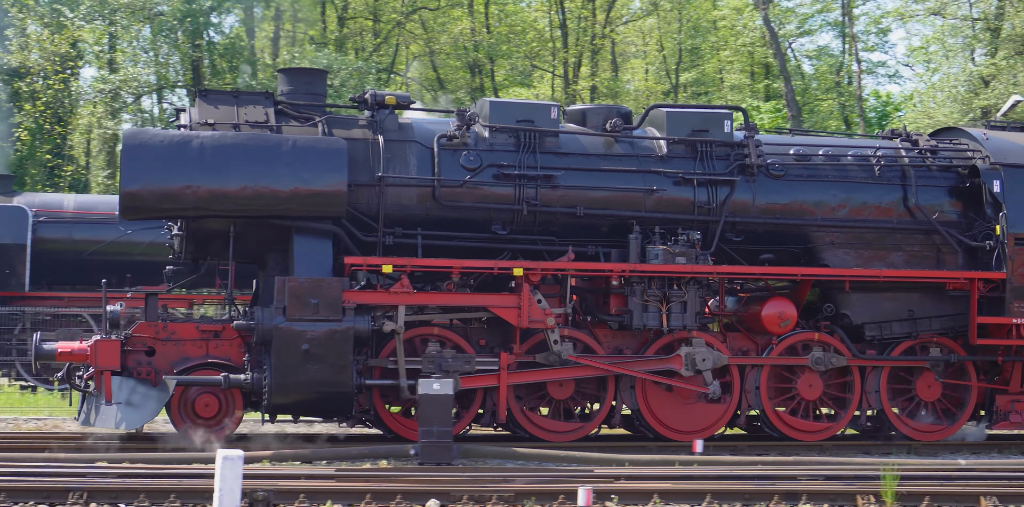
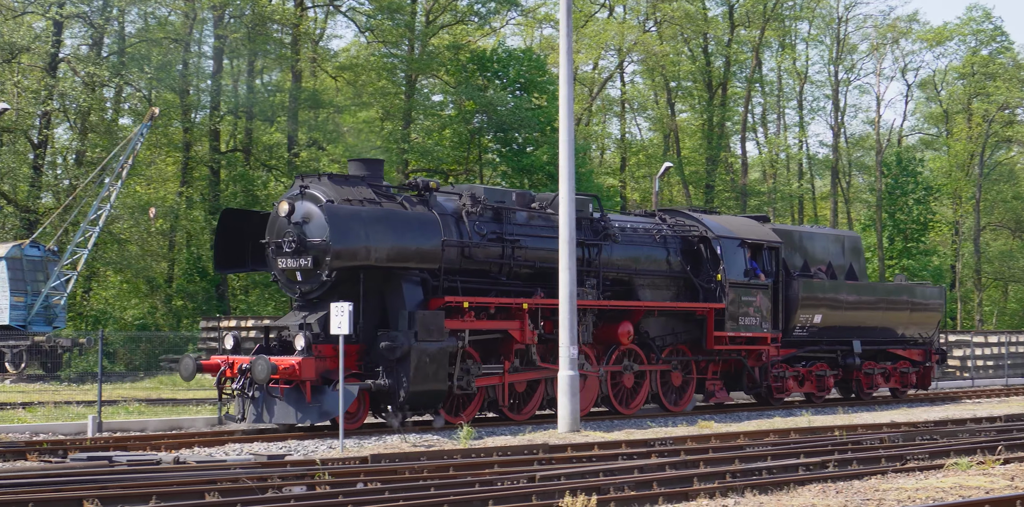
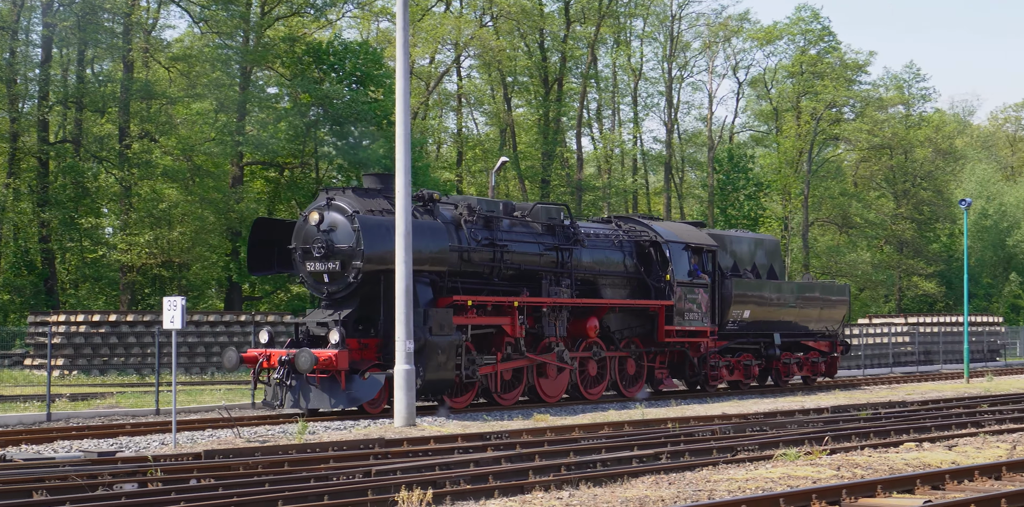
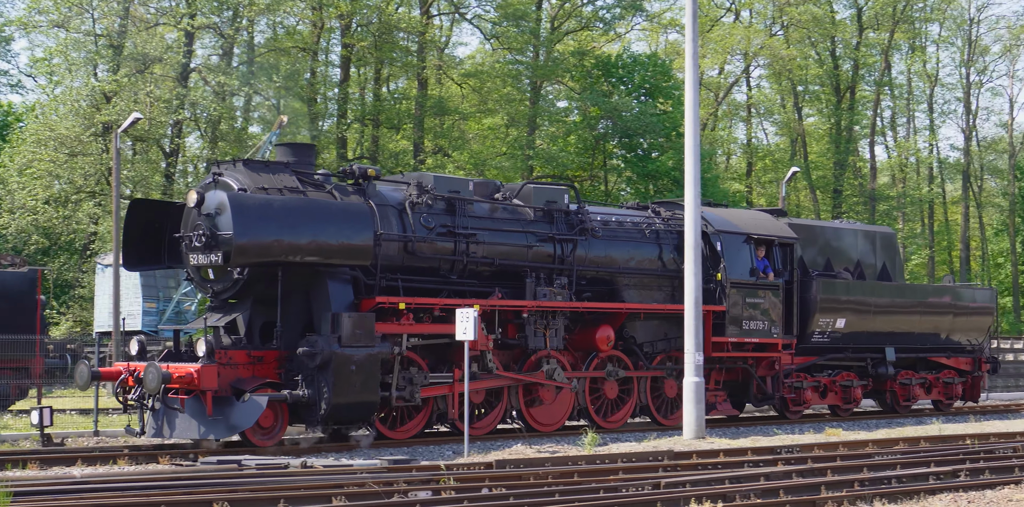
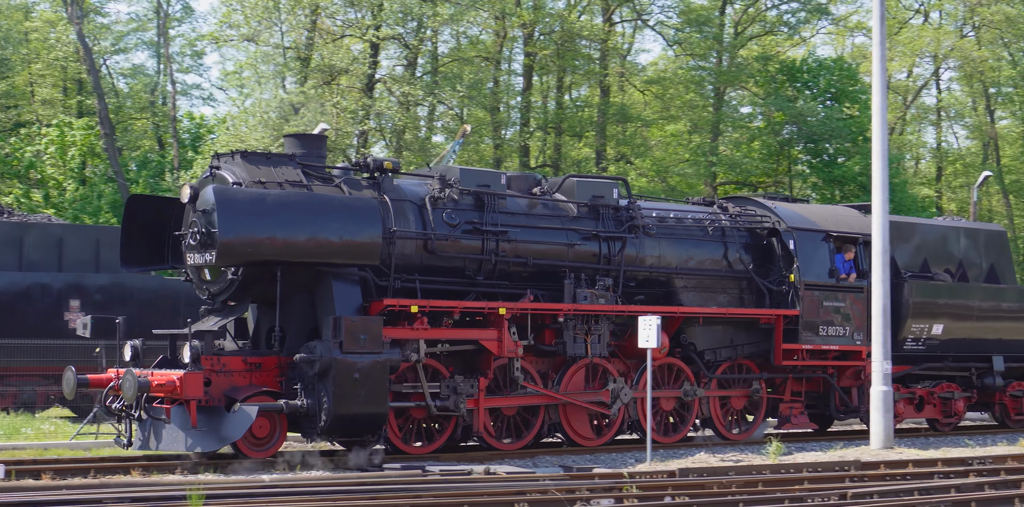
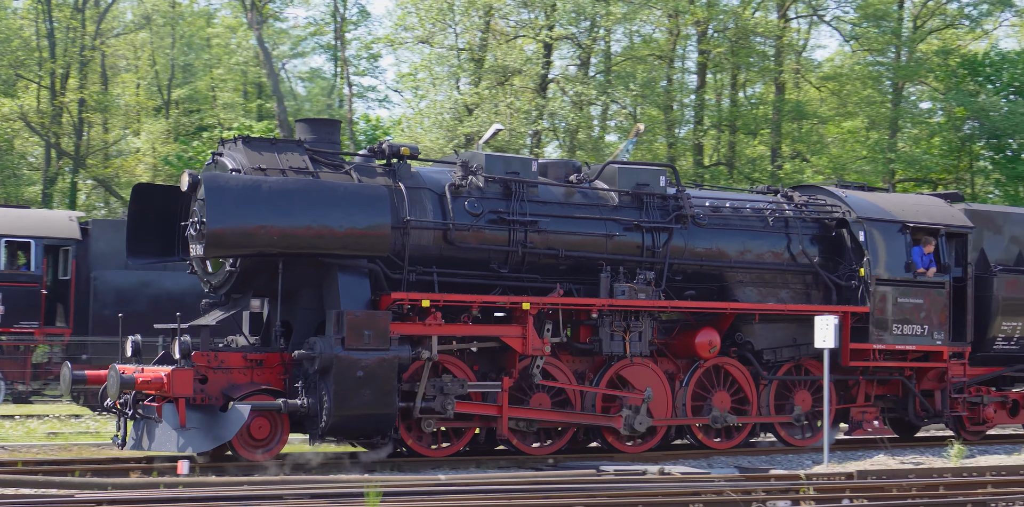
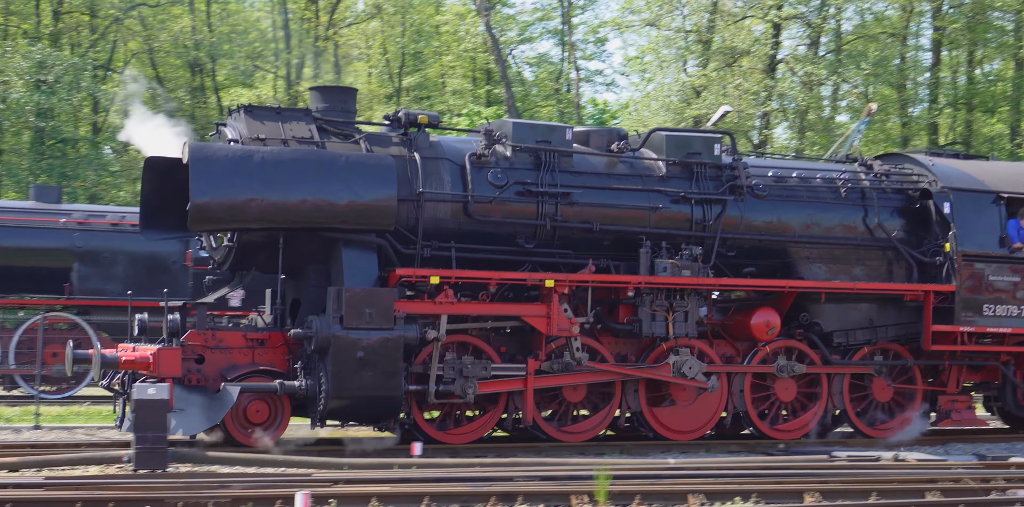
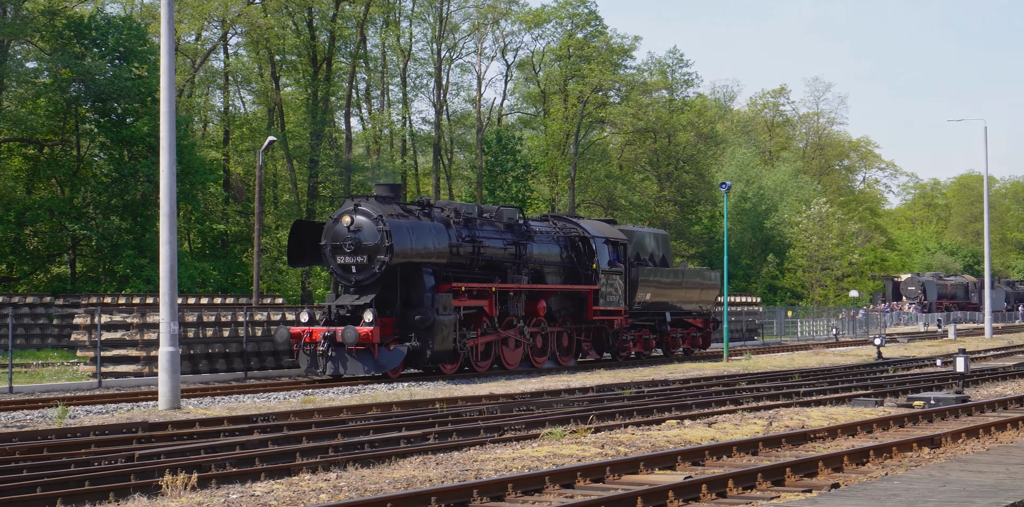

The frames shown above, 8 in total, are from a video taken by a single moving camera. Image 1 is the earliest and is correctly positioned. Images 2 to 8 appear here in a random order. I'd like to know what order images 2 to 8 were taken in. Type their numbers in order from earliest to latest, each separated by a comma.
7, 6, 5, 4, 2, 3, 8
